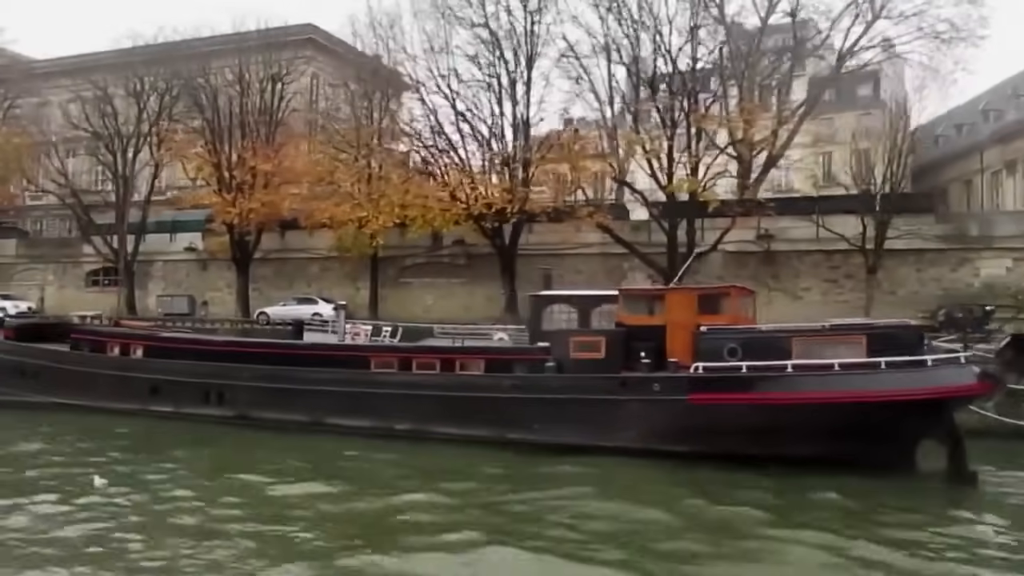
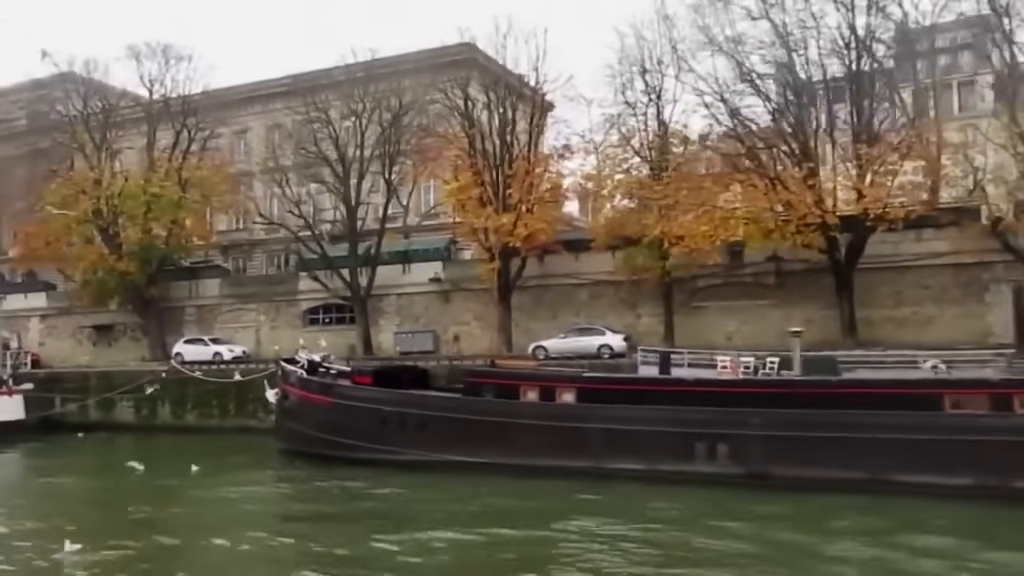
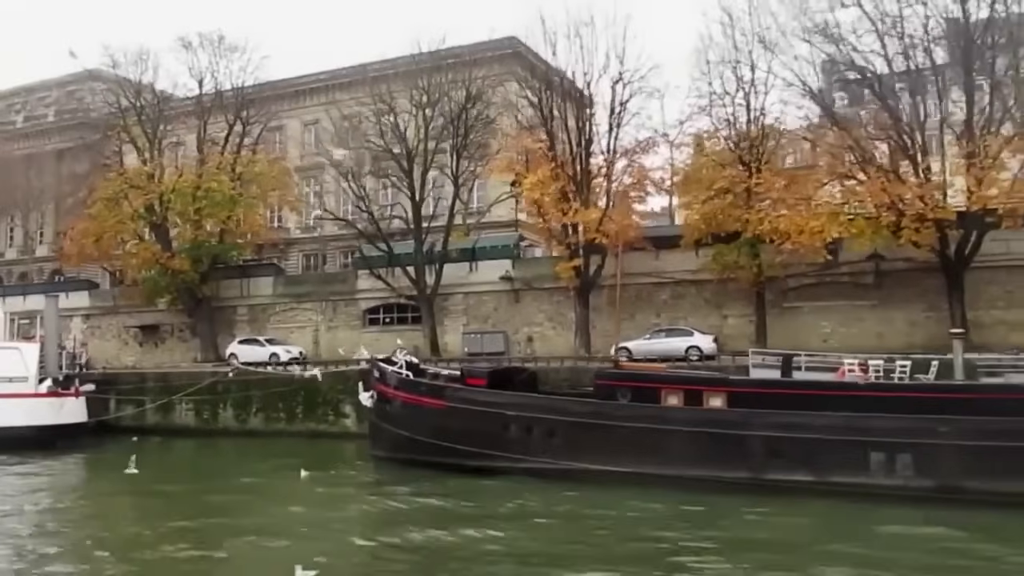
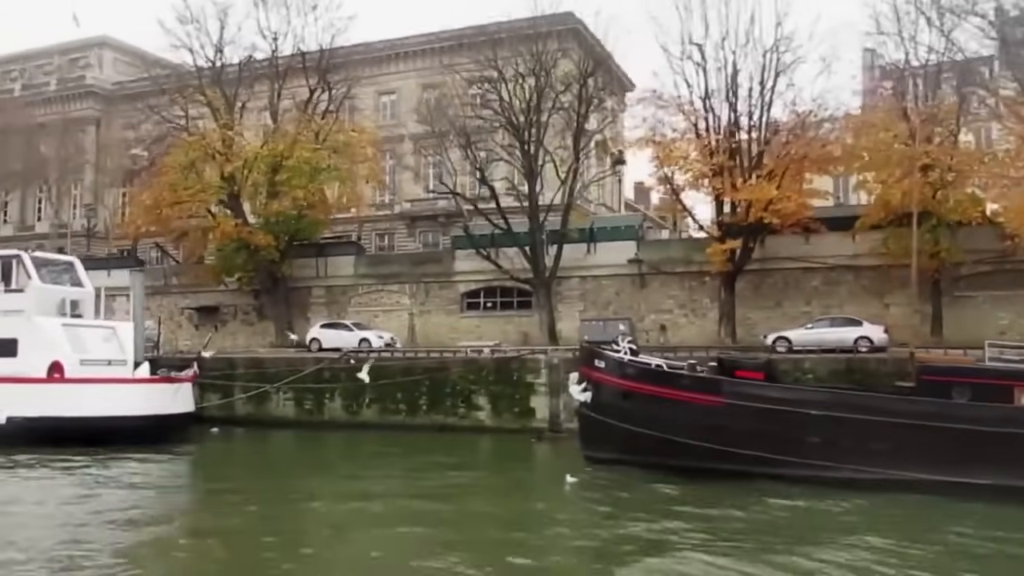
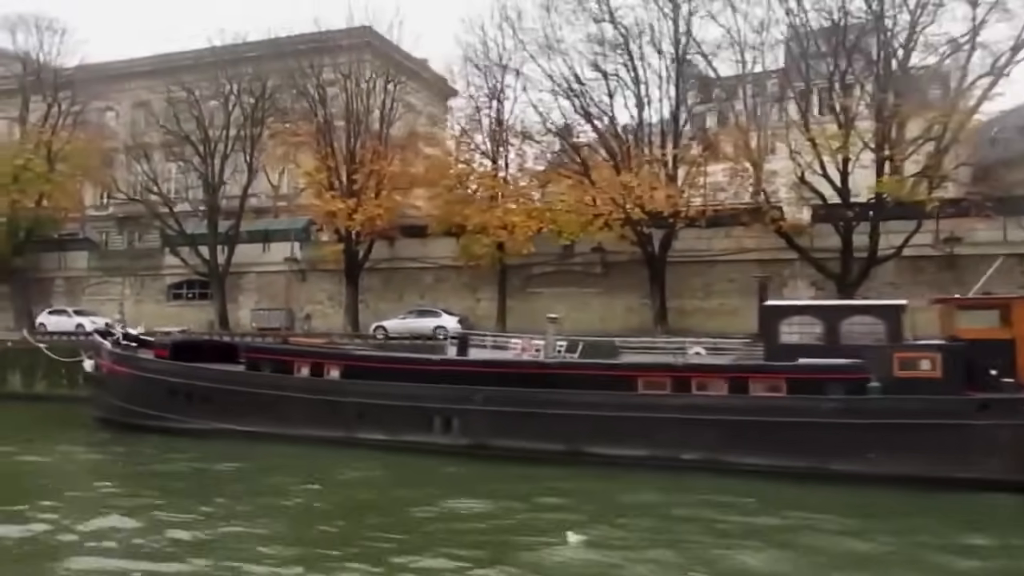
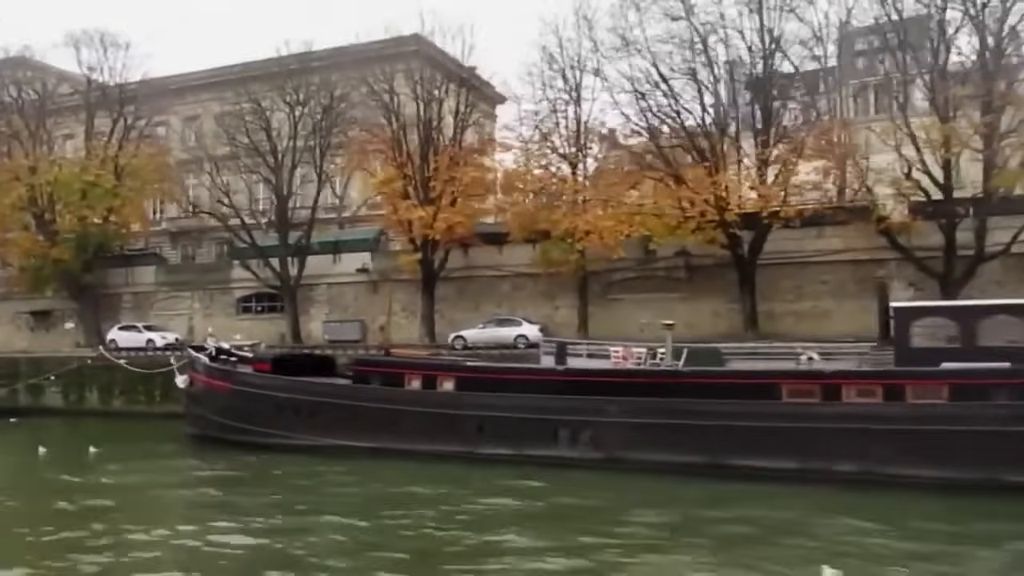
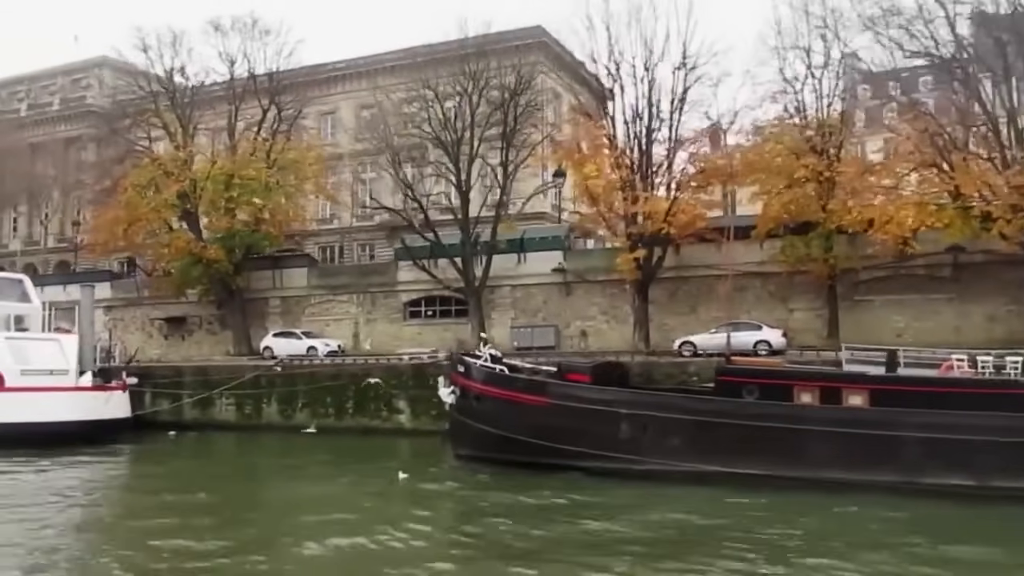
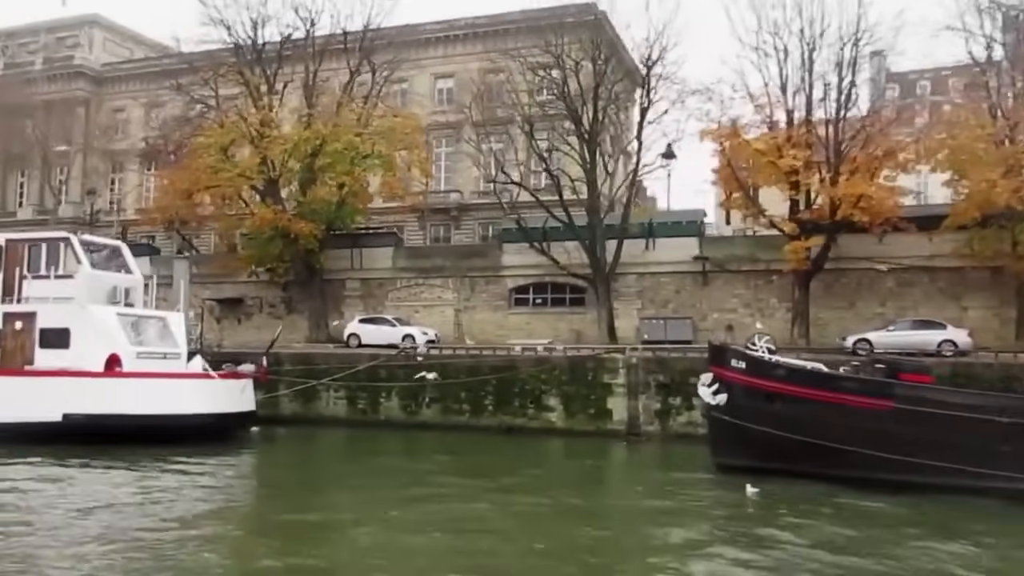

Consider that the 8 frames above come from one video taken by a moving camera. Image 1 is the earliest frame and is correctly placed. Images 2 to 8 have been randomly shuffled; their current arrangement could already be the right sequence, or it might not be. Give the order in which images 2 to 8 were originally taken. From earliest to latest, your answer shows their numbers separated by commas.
5, 6, 2, 3, 7, 4, 8
